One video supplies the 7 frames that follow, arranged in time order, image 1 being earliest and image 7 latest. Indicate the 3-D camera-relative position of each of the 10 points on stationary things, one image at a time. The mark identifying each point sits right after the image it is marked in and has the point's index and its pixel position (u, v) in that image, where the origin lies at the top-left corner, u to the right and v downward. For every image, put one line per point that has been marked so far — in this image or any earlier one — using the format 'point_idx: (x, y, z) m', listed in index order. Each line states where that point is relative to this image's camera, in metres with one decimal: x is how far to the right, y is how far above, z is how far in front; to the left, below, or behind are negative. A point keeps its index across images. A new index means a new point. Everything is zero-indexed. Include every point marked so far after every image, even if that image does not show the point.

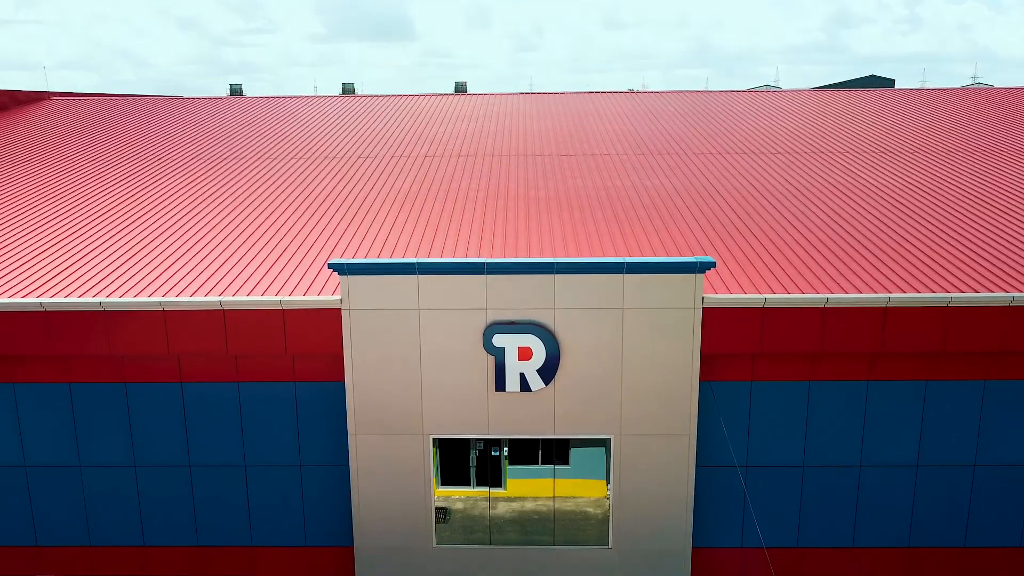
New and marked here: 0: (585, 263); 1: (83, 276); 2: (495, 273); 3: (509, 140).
0: (+0.8, +0.3, +9.5) m
1: (-5.9, +0.2, +12.0) m
2: (-0.2, +0.2, +9.6) m
3: (0.0, +3.3, +19.4) m
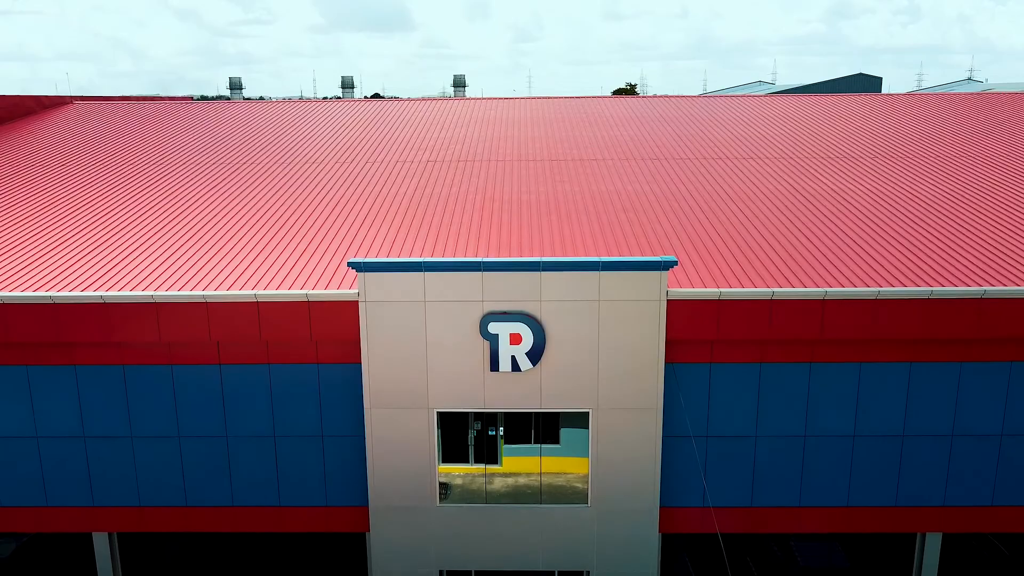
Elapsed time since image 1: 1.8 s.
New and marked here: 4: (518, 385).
0: (+0.7, +0.3, +11.1) m
1: (-6.0, +0.3, +13.7) m
2: (-0.3, +0.2, +11.2) m
3: (-0.1, +3.5, +21.0) m
4: (+0.1, -1.3, +11.7) m
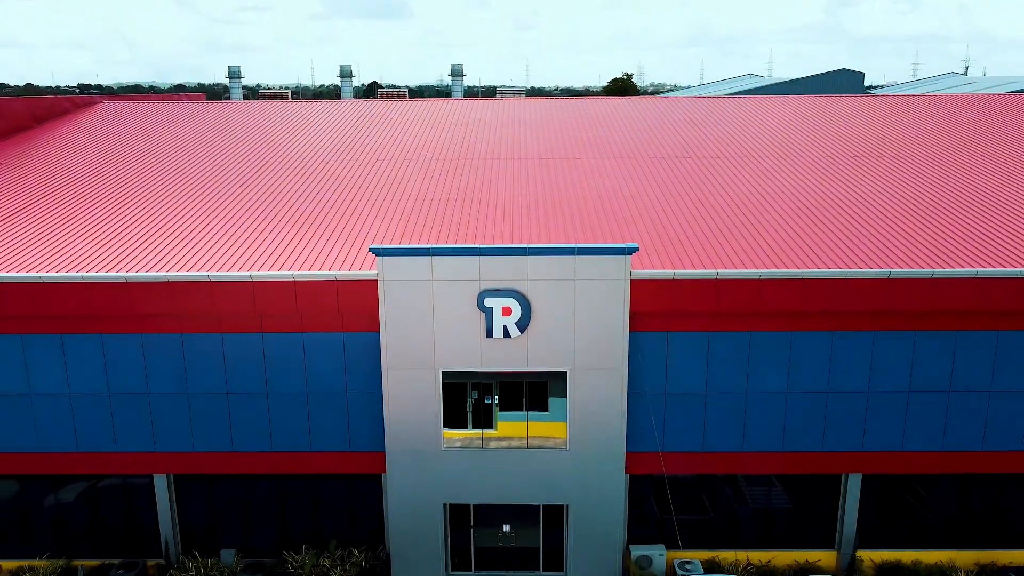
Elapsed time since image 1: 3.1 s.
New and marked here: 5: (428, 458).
0: (+0.6, +0.6, +13.6) m
1: (-6.1, +0.6, +16.1) m
2: (-0.4, +0.5, +13.7) m
3: (-0.3, +3.9, +23.5) m
4: (0.0, -1.0, +14.2) m
5: (-1.4, -2.9, +14.7) m
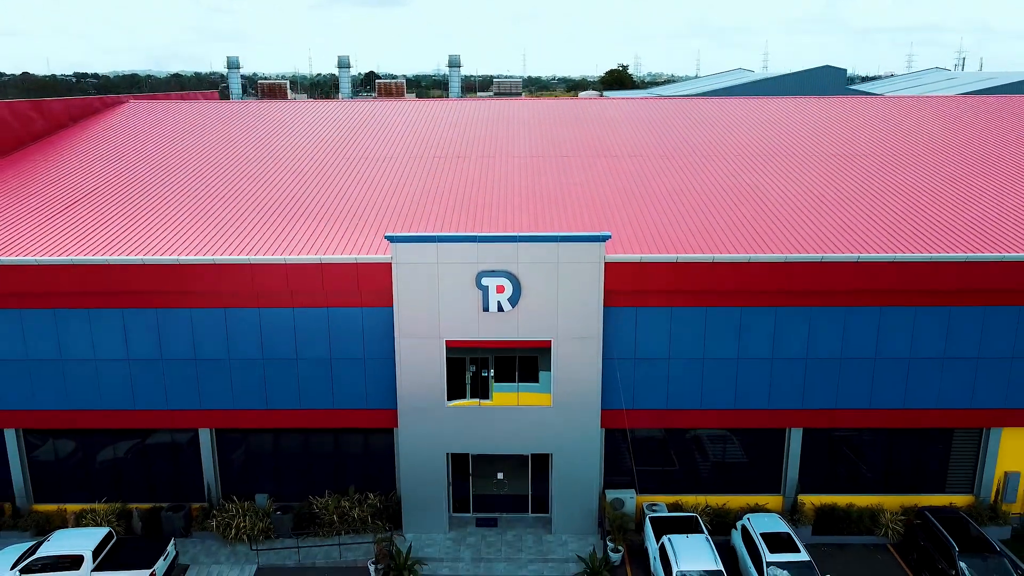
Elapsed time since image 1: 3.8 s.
0: (+0.4, +1.0, +16.2) m
1: (-6.3, +1.0, +18.7) m
2: (-0.5, +0.9, +16.3) m
3: (-0.5, +4.4, +26.0) m
4: (-0.2, -0.7, +16.8) m
5: (-1.6, -2.5, +17.3) m
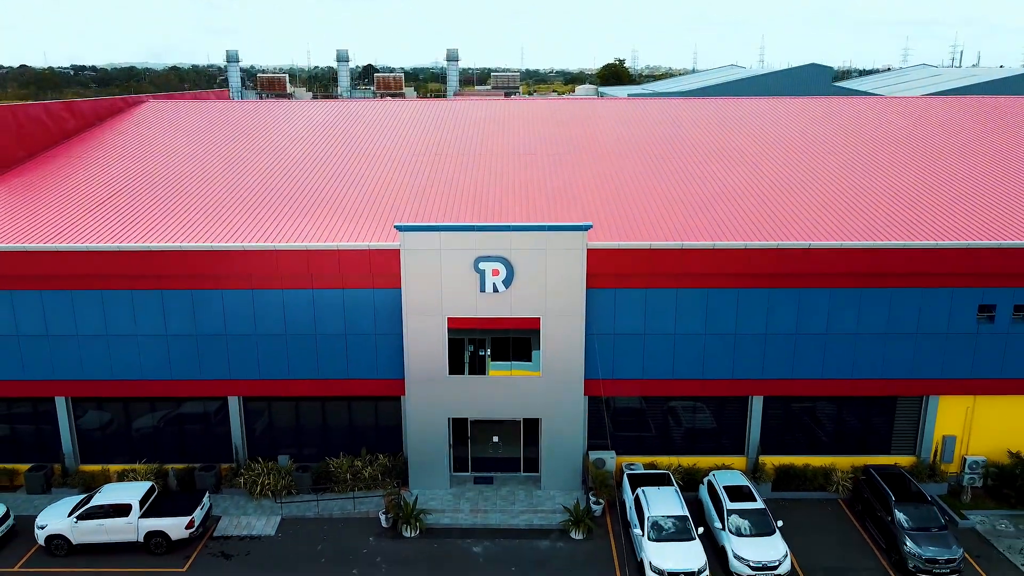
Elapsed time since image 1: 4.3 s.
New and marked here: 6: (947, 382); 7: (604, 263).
0: (+0.3, +1.3, +18.5) m
1: (-6.4, +1.4, +20.9) m
2: (-0.7, +1.2, +18.5) m
3: (-0.6, +4.8, +28.2) m
4: (-0.3, -0.3, +19.0) m
5: (-1.7, -2.2, +19.6) m
6: (+10.0, -2.1, +19.8) m
7: (+2.0, +0.5, +18.9) m
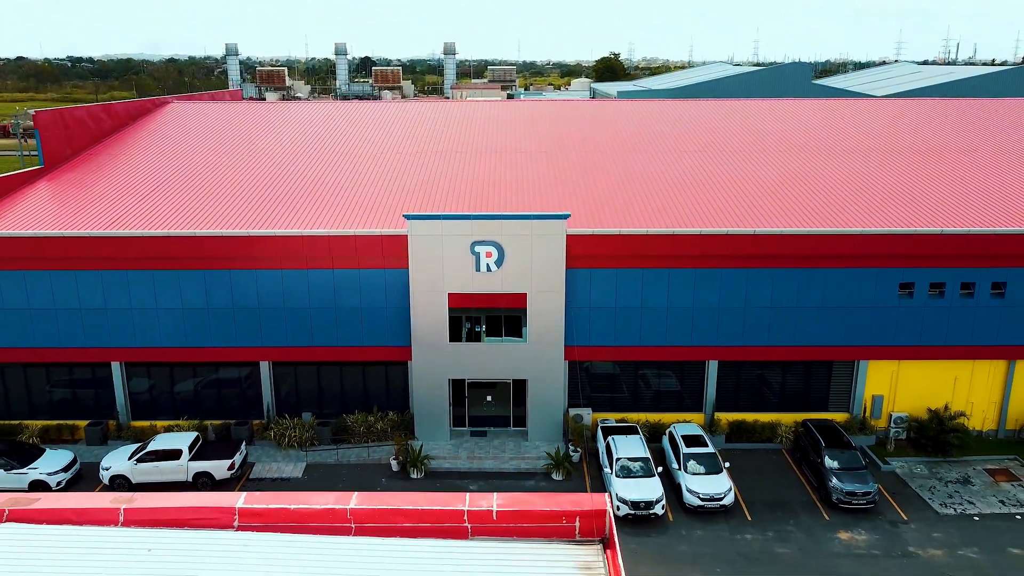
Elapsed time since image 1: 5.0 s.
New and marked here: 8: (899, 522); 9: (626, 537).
0: (+0.1, +1.8, +21.8) m
1: (-6.7, +1.9, +24.2) m
2: (-0.9, +1.7, +21.9) m
3: (-0.9, +5.4, +31.5) m
4: (-0.6, +0.2, +22.4) m
5: (-2.0, -1.7, +23.0) m
6: (+9.7, -1.6, +23.2) m
7: (+1.8, +1.1, +22.3) m
8: (+9.0, -5.4, +20.0) m
9: (+2.6, -5.6, +19.4) m
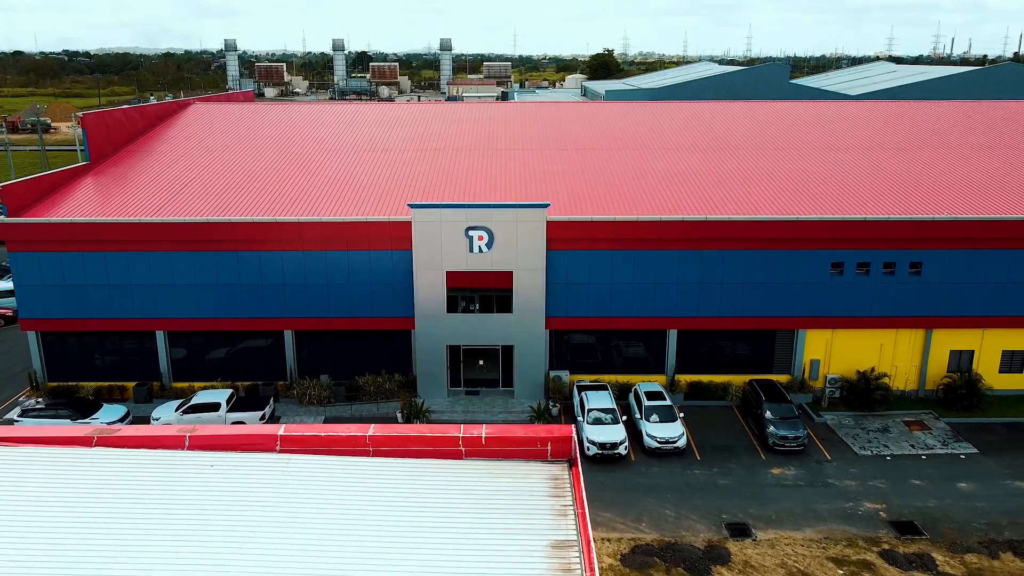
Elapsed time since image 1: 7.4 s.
0: (-0.3, +2.5, +25.6) m
1: (-7.0, +2.6, +28.0) m
2: (-1.3, +2.4, +25.7) m
3: (-1.3, +6.1, +35.4) m
4: (-0.9, +0.9, +26.2) m
5: (-2.3, -1.0, +26.8) m
6: (+9.4, -1.0, +27.1) m
7: (+1.4, +1.7, +26.1) m
8: (+8.6, -4.8, +23.9) m
9: (+2.2, -5.0, +23.3) m
